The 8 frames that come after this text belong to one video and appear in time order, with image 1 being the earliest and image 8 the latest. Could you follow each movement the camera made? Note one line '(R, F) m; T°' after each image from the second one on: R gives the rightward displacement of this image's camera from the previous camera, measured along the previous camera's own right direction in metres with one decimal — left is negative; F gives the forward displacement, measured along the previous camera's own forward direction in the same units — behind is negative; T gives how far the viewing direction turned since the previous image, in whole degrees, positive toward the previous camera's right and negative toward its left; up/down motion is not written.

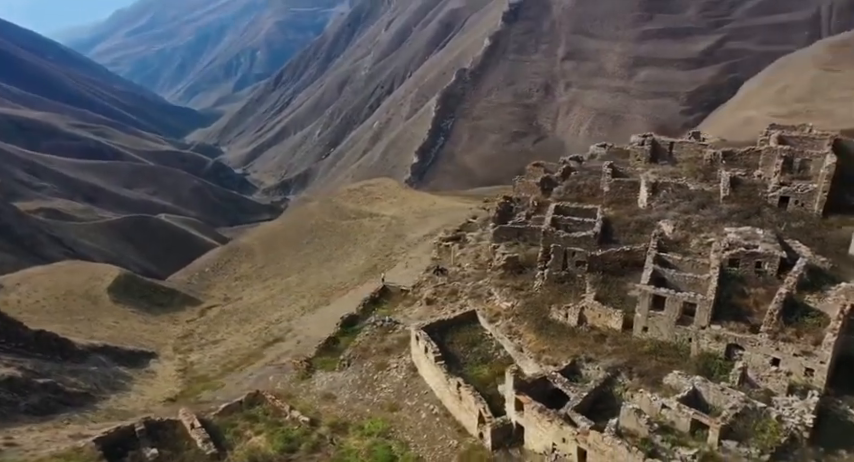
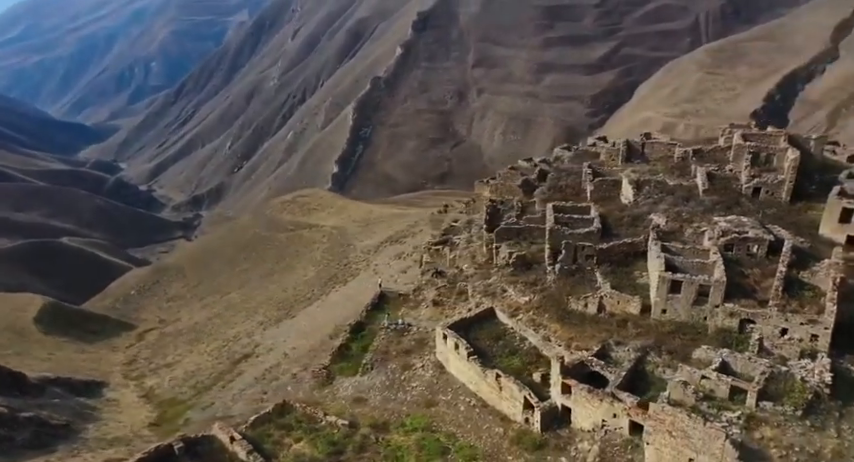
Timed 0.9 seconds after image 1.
(-2.6, -0.7) m; +8°
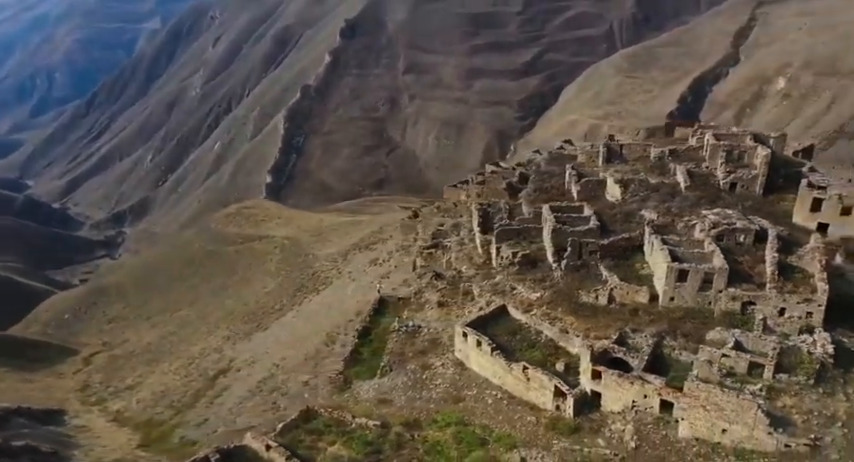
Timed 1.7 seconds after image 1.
(-2.3, -0.6) m; +7°
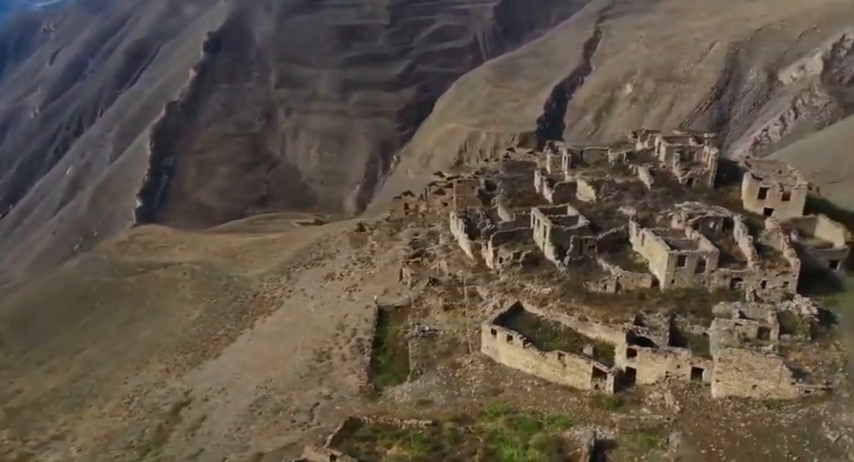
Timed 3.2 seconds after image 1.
(-4.4, -0.7) m; +13°
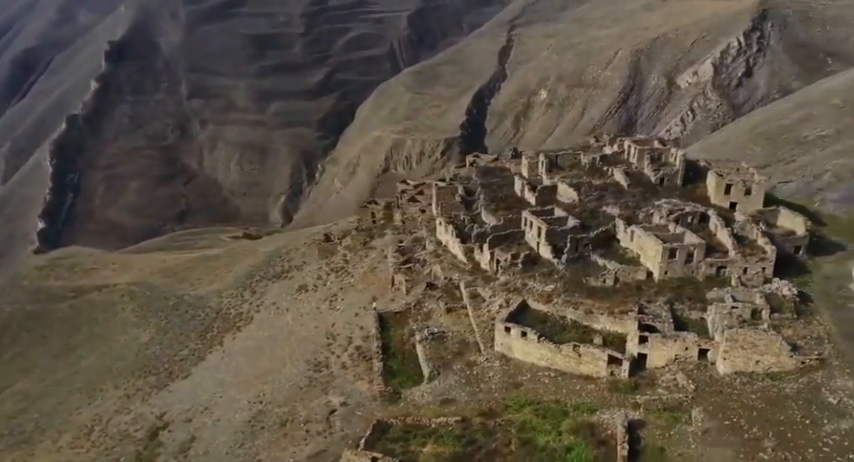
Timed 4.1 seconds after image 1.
(-3.0, -0.6) m; +8°
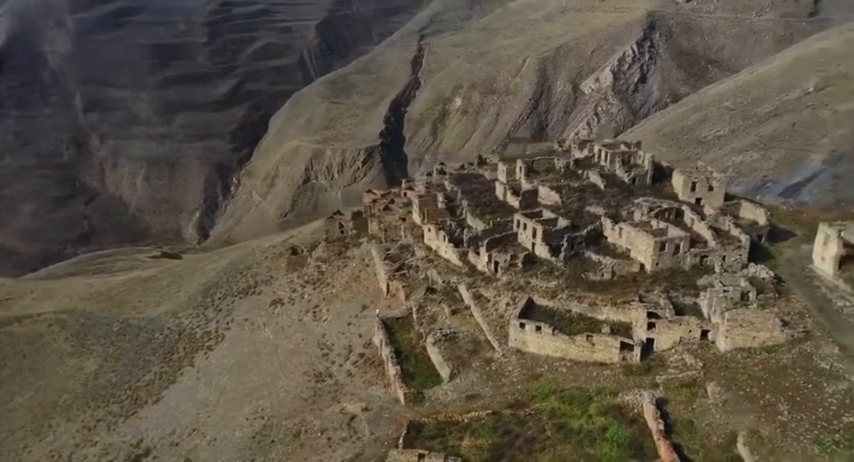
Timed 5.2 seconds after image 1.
(-3.5, -0.7) m; +9°
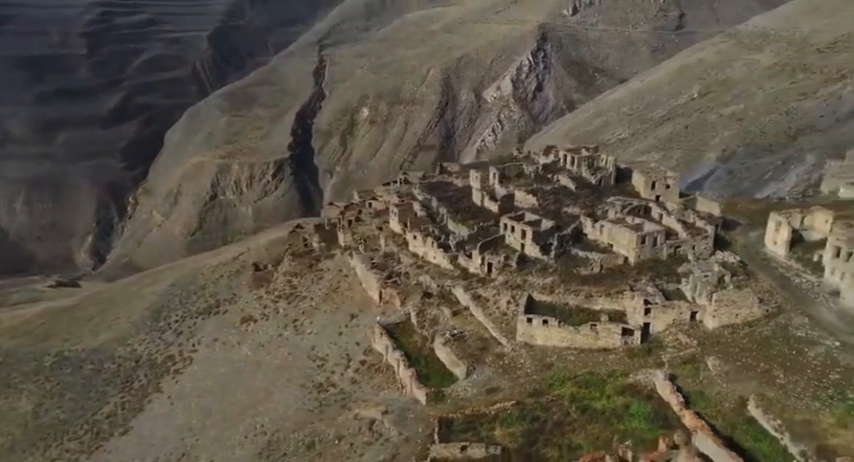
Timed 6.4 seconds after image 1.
(-4.0, -0.8) m; +10°
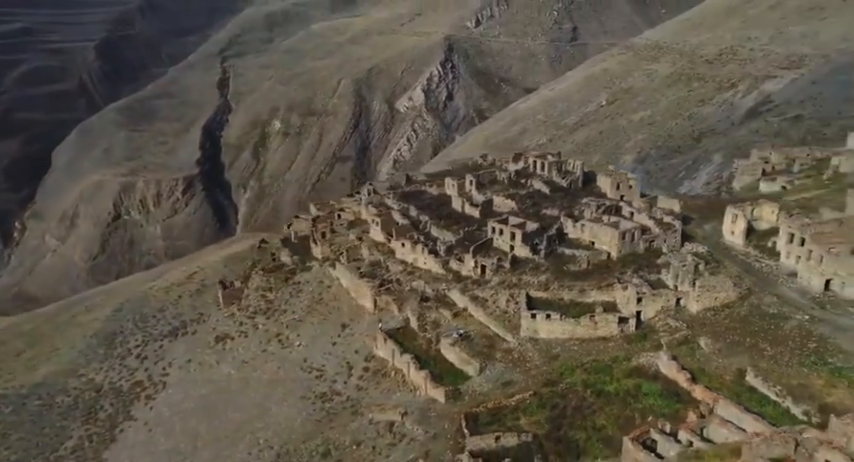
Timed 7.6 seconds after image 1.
(-3.8, -0.7) m; +9°
